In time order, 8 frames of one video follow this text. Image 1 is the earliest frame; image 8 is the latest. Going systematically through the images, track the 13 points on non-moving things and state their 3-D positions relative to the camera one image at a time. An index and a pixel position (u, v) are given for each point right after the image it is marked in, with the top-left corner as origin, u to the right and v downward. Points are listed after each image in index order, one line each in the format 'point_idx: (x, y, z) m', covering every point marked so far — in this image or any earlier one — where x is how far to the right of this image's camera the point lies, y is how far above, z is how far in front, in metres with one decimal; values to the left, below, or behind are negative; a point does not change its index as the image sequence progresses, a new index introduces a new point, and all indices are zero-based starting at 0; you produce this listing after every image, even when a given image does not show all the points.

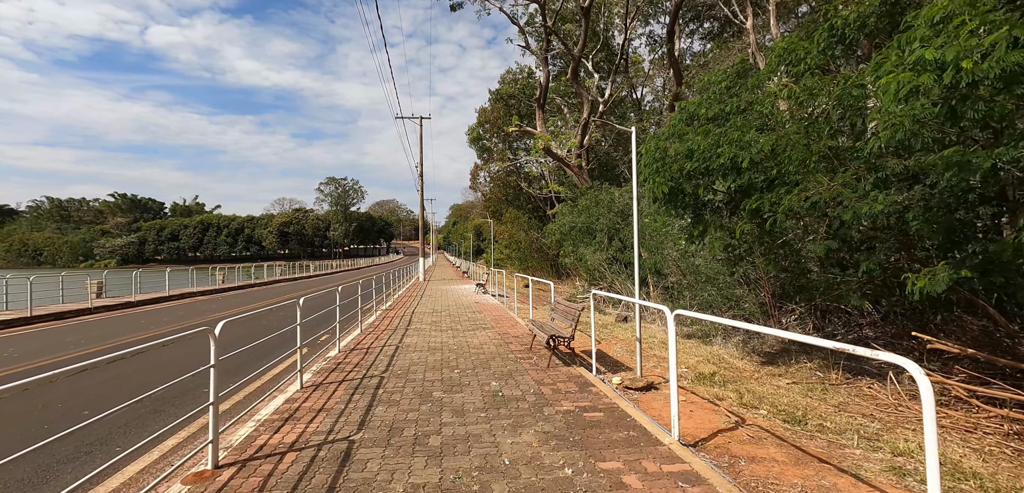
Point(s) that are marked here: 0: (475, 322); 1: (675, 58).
0: (-0.7, -1.5, +9.0) m
1: (+5.9, +6.8, +15.8) m
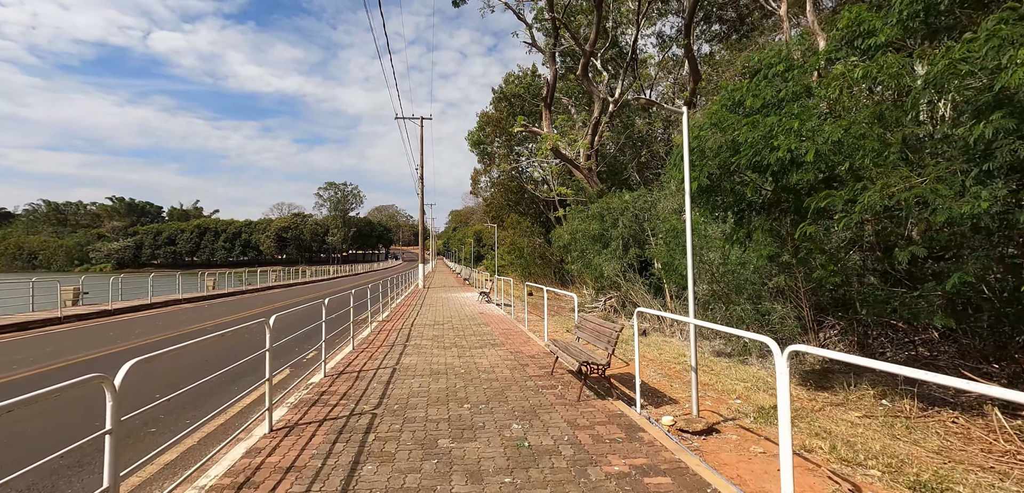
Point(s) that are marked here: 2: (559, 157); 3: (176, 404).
0: (-0.5, -1.6, +8.0) m
1: (+6.1, +6.6, +15.0) m
2: (+1.8, +3.5, +17.2) m
3: (-3.6, -1.7, +4.8) m
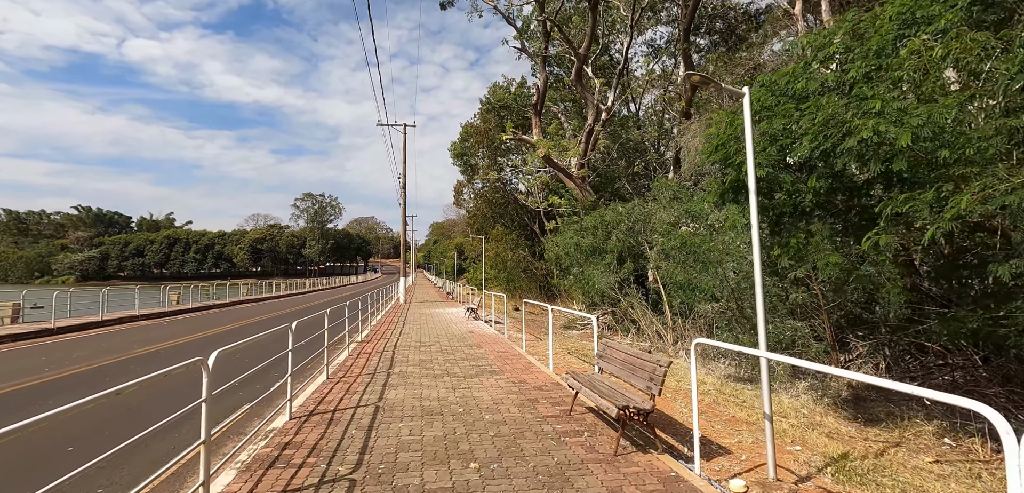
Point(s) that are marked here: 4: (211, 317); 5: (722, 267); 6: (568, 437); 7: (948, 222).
0: (-0.5, -1.8, +7.1) m
1: (+5.8, +6.2, +14.6) m
2: (+1.4, +3.0, +16.5) m
3: (-3.4, -1.8, +3.7) m
4: (-12.9, -3.1, +19.4) m
5: (+4.0, -0.4, +8.5) m
6: (+0.5, -1.5, +3.6) m
7: (+3.5, +0.2, +3.7) m
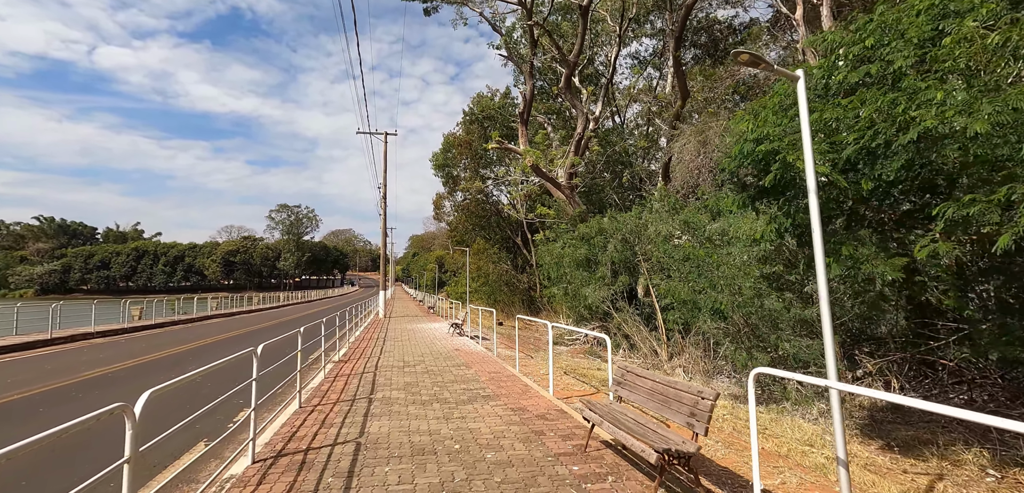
0: (-0.6, -2.0, +6.5) m
1: (+5.4, +5.8, +14.5) m
2: (+0.9, +2.6, +16.1) m
3: (-3.4, -1.8, +2.9) m
4: (-13.6, -3.5, +18.1) m
5: (+3.8, -0.6, +8.1) m
6: (+0.5, -1.6, +3.1) m
7: (+3.6, +0.1, +3.3) m
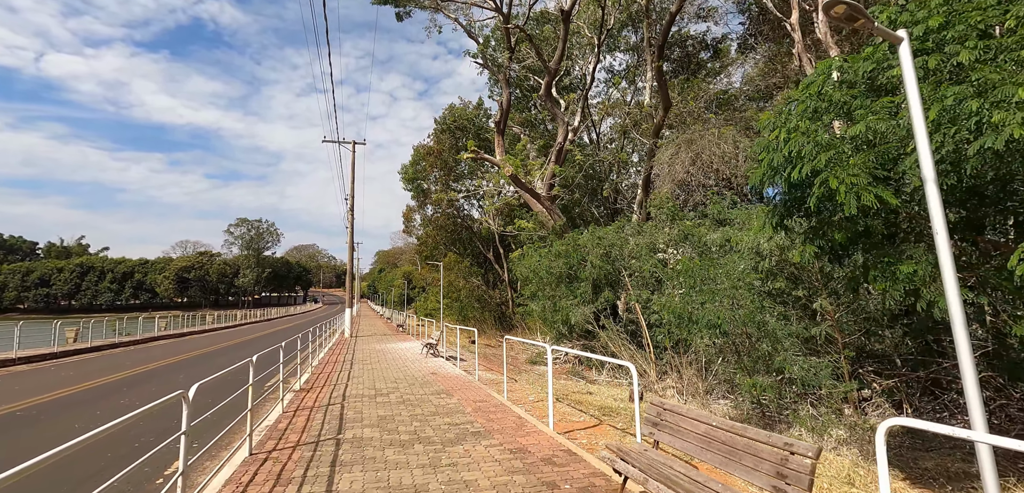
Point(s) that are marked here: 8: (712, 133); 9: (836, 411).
0: (-0.7, -2.1, +5.6) m
1: (+4.7, +5.3, +14.3) m
2: (+0.2, +2.1, +15.5) m
3: (-3.2, -1.9, +1.9) m
4: (-14.5, -4.1, +16.3) m
5: (+3.6, -0.8, +7.6) m
6: (+0.6, -1.7, +2.3) m
7: (+3.7, +0.1, +2.8) m
8: (+5.1, +2.9, +11.4) m
9: (+4.7, -2.4, +6.6) m
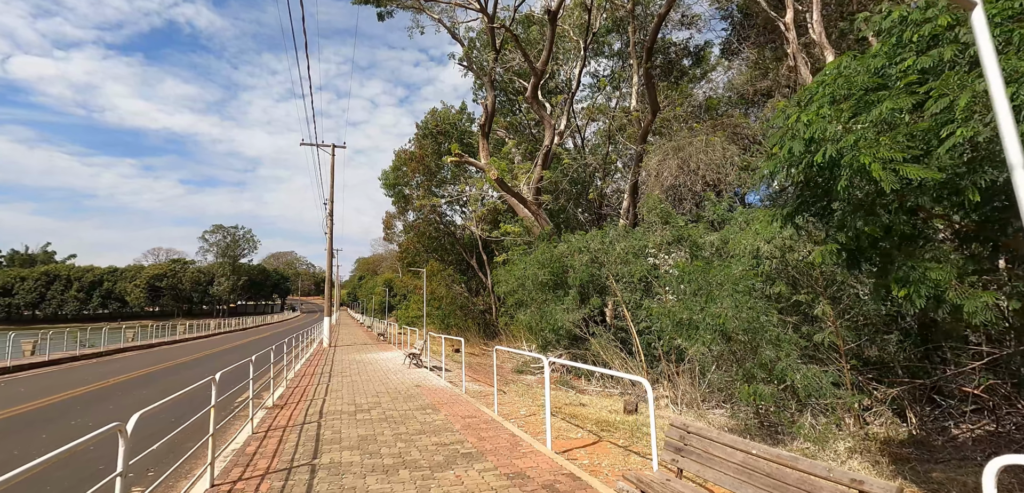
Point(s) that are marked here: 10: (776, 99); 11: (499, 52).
0: (-0.8, -2.2, +5.2) m
1: (+4.3, +5.1, +14.2) m
2: (-0.3, +1.9, +15.1) m
3: (-3.2, -1.9, +1.4) m
4: (-14.9, -4.3, +15.3) m
5: (+3.4, -0.9, +7.3) m
6: (+0.7, -1.7, +1.9) m
7: (+3.7, +0.1, +2.6) m
8: (+4.7, +2.8, +11.3) m
9: (+4.6, -2.5, +6.3) m
10: (+6.2, +3.5, +10.4) m
11: (-0.5, +6.8, +15.6) m
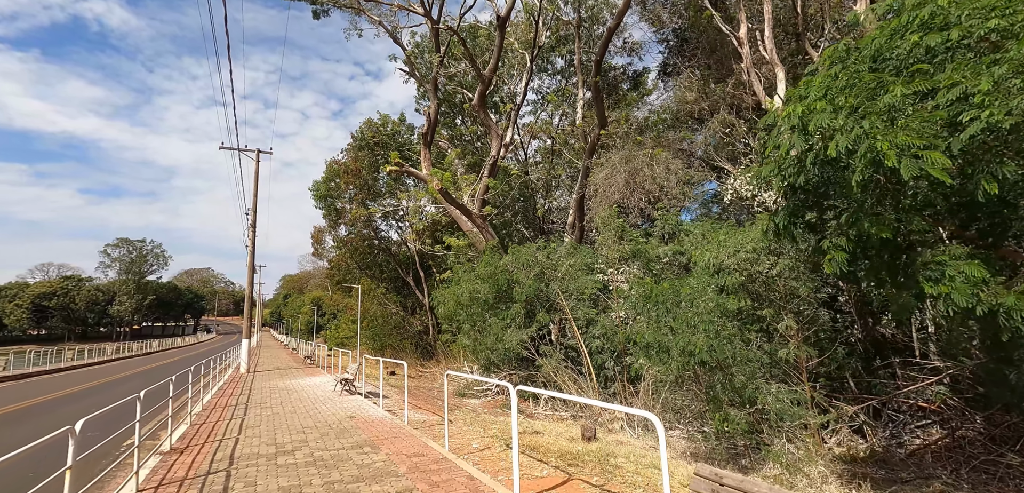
0: (-1.2, -2.3, +4.3) m
1: (+2.6, +4.6, +14.2) m
2: (-2.1, +1.4, +14.3) m
3: (-3.0, -1.8, +0.2) m
4: (-16.6, -4.6, +12.3) m
5: (+2.7, -1.1, +7.1) m
6: (+0.7, -1.6, +1.3) m
7: (+3.6, 0.0, +2.5) m
8: (+3.5, +2.4, +11.3) m
9: (+4.0, -2.7, +6.2) m
10: (+5.0, +3.1, +10.7) m
11: (-2.3, +6.3, +15.0) m
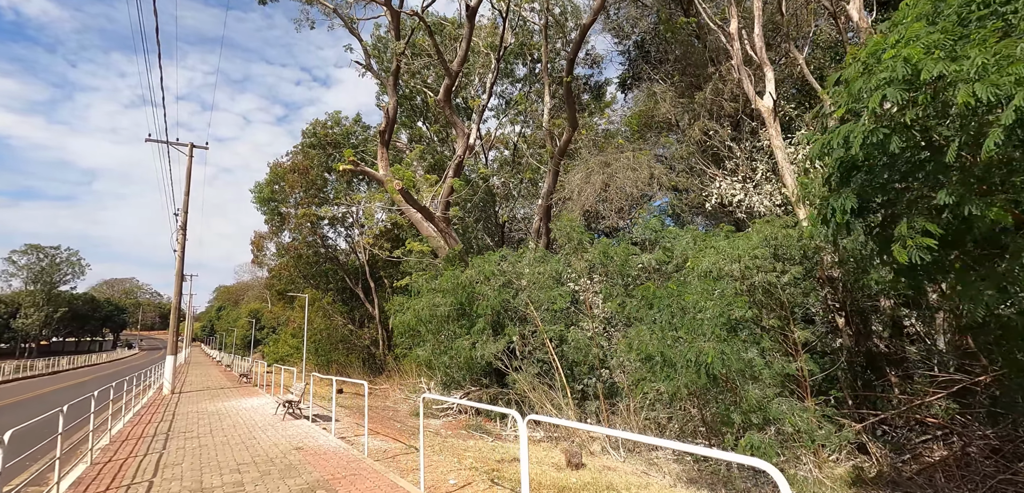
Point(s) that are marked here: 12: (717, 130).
0: (-1.2, -2.2, +3.3) m
1: (+1.6, +4.4, +13.8) m
2: (-3.1, +1.2, +13.3) m
3: (-2.5, -1.6, -0.9) m
4: (-17.4, -4.5, +9.5) m
5: (+2.4, -1.2, +6.5) m
6: (+1.1, -1.5, +0.6) m
7: (+3.9, 0.0, +2.1) m
8: (+2.8, +2.2, +10.9) m
9: (+3.8, -2.7, +5.7) m
10: (+4.3, +2.9, +10.5) m
11: (-3.3, +6.1, +14.1) m
12: (+4.7, +2.7, +10.4) m
